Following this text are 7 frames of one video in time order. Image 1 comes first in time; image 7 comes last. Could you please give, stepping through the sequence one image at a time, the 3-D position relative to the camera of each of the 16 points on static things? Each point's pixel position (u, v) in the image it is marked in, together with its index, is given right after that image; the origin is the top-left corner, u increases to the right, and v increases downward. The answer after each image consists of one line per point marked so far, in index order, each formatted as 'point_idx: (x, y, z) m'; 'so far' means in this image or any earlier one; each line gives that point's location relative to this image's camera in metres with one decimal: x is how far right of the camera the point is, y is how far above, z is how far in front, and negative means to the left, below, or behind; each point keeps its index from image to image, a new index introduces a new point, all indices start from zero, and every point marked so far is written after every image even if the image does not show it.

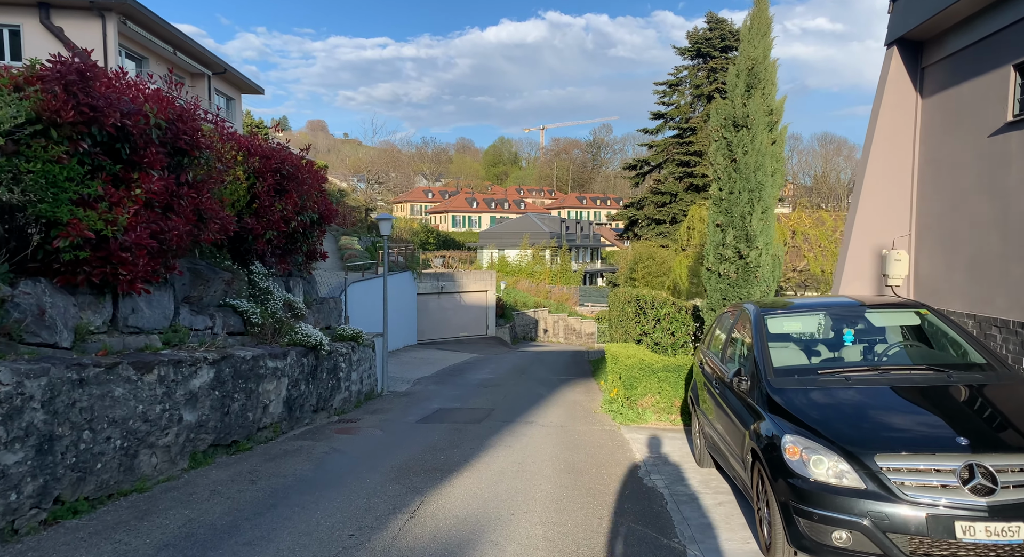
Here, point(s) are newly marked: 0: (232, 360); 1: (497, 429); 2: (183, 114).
0: (-2.9, -0.9, +8.0) m
1: (-0.2, -2.2, +10.9) m
2: (-3.2, +1.6, +7.5) m
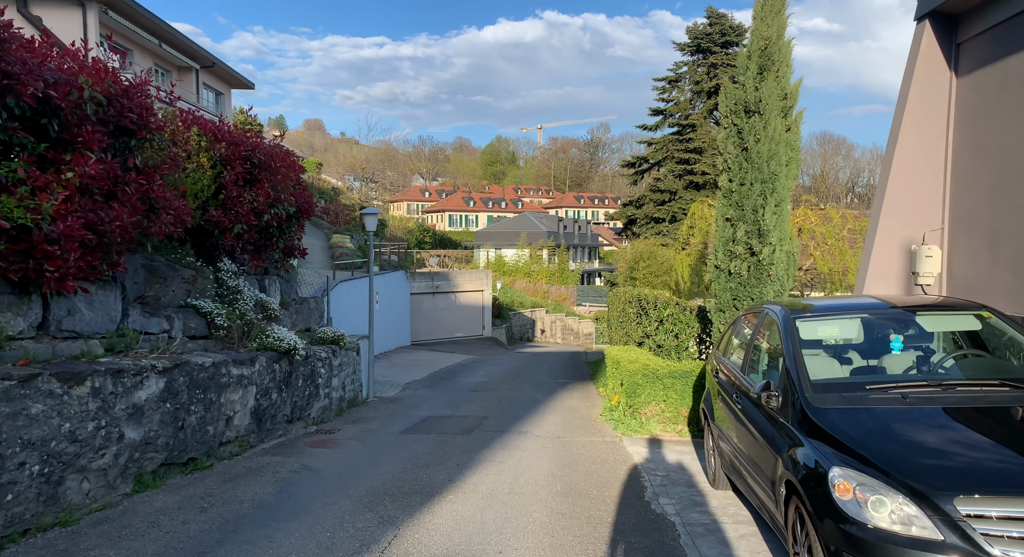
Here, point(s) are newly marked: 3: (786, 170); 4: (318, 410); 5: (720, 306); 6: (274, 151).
0: (-3.0, -0.8, +7.1) m
1: (-0.3, -2.2, +10.1) m
2: (-3.3, +1.6, +6.6) m
3: (+3.8, +1.5, +10.4) m
4: (-2.8, -1.9, +11.0) m
5: (+3.0, -0.4, +10.9) m
6: (-3.1, +1.7, +9.9) m
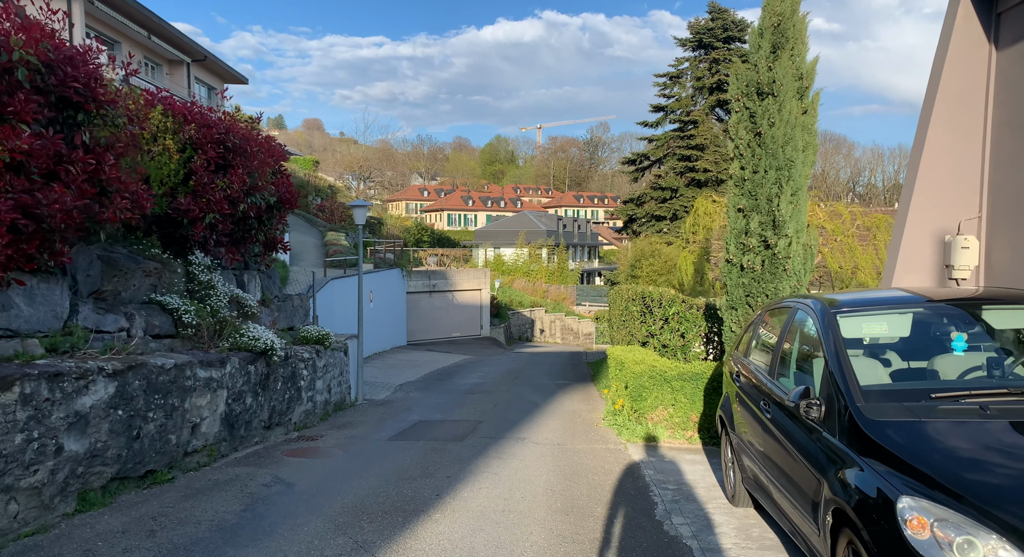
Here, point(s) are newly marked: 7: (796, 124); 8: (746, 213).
0: (-3.1, -0.8, +6.4) m
1: (-0.4, -2.1, +9.3) m
2: (-3.4, +1.7, +5.8) m
3: (+3.7, +1.6, +9.7) m
4: (-2.9, -1.8, +10.2) m
5: (+2.9, -0.3, +10.2) m
6: (-3.2, +1.7, +9.2) m
7: (+3.6, +2.0, +9.6) m
8: (+3.1, +0.9, +10.0) m
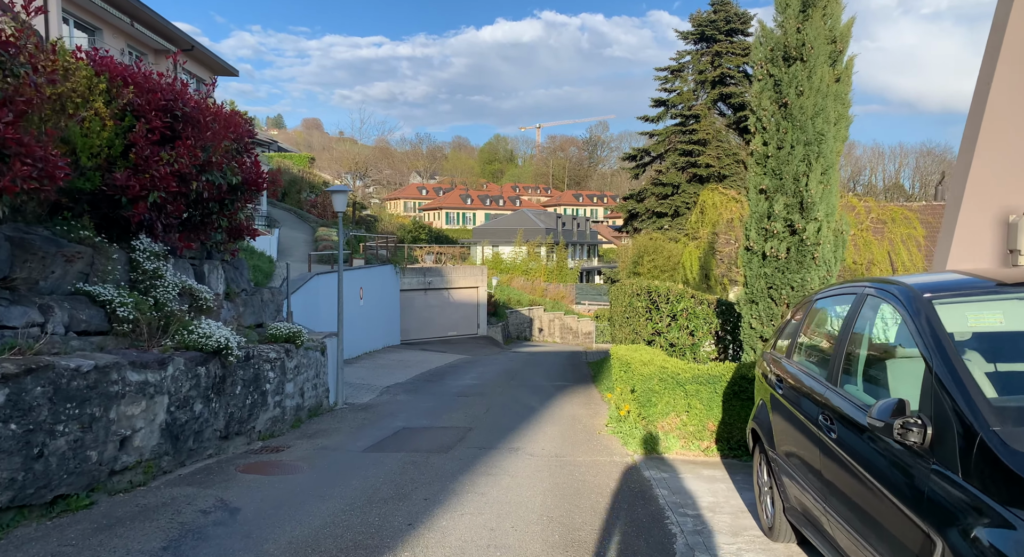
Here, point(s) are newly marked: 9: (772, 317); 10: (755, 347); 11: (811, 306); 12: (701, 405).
0: (-3.2, -0.7, +5.2) m
1: (-0.5, -2.0, +8.2) m
2: (-3.4, +1.8, +4.7) m
3: (+3.6, +1.7, +8.5) m
4: (-3.0, -1.7, +9.1) m
5: (+2.8, -0.2, +9.1) m
6: (-3.3, +1.8, +8.0) m
7: (+3.5, +2.1, +8.4) m
8: (+3.0, +1.0, +8.8) m
9: (+3.0, -0.4, +8.9) m
10: (+2.9, -0.8, +9.1) m
11: (+2.1, -0.2, +5.3) m
12: (+2.0, -1.4, +8.2) m
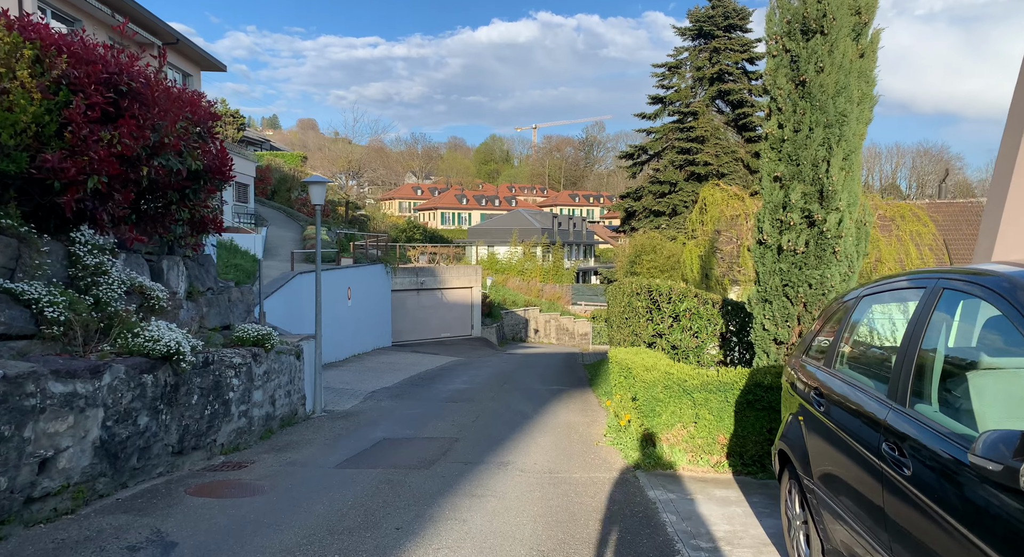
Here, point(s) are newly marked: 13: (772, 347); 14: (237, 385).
0: (-3.3, -0.6, +4.3) m
1: (-0.6, -1.9, +7.3) m
2: (-3.5, +1.9, +3.8) m
3: (+3.5, +1.7, +7.7) m
4: (-3.1, -1.7, +8.2) m
5: (+2.7, -0.1, +8.2) m
6: (-3.4, +1.9, +7.2) m
7: (+3.4, +2.1, +7.6) m
8: (+2.9, +1.0, +8.0) m
9: (+2.9, -0.4, +8.0) m
10: (+2.8, -0.8, +8.2) m
11: (+2.0, -0.2, +4.5) m
12: (+1.9, -1.3, +7.4) m
13: (+2.8, -0.7, +8.2) m
14: (-3.0, -1.2, +8.4) m
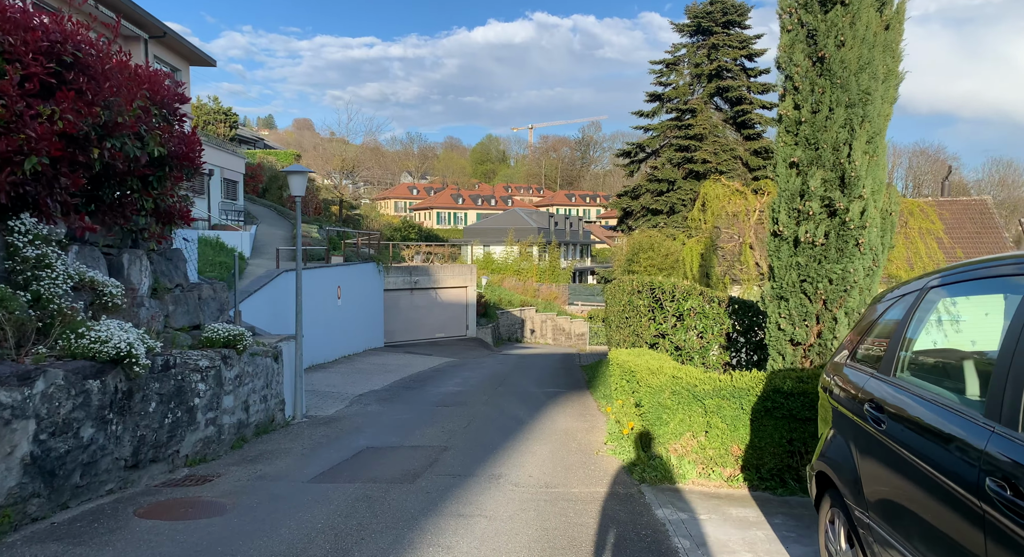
0: (-3.3, -0.6, +3.6) m
1: (-0.7, -1.9, +6.6) m
2: (-3.6, +1.9, +3.1) m
3: (+3.4, +1.8, +7.0) m
4: (-3.2, -1.7, +7.5) m
5: (+2.6, -0.1, +7.5) m
6: (-3.4, +1.9, +6.4) m
7: (+3.3, +2.2, +6.9) m
8: (+2.8, +1.1, +7.3) m
9: (+2.8, -0.4, +7.3) m
10: (+2.7, -0.7, +7.5) m
11: (+1.9, -0.1, +3.8) m
12: (+1.9, -1.3, +6.7) m
13: (+2.7, -0.7, +7.5) m
14: (-3.1, -1.1, +7.7) m
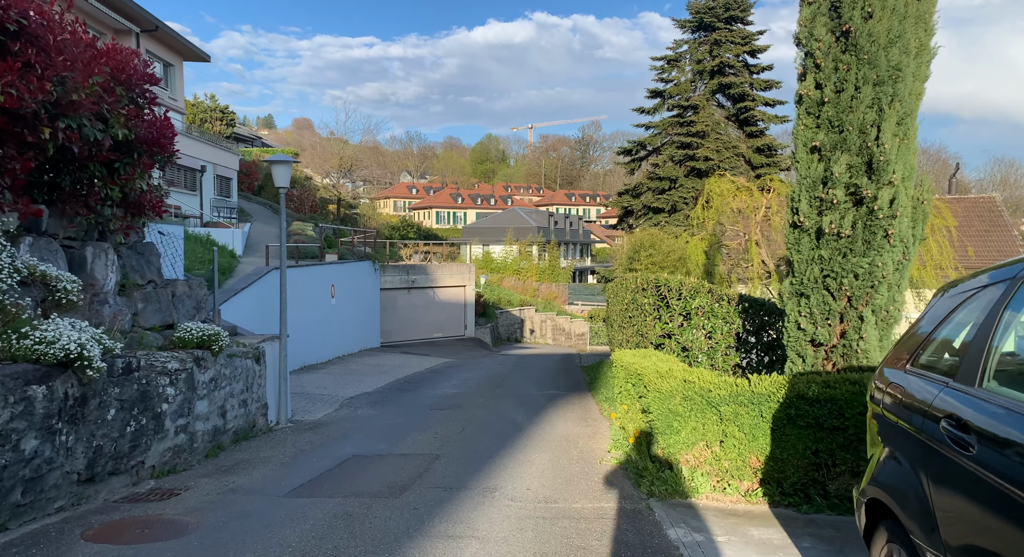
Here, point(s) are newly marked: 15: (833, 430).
0: (-3.4, -0.5, +3.0) m
1: (-0.7, -1.8, +6.0) m
2: (-3.6, +2.0, +2.5) m
3: (+3.4, +1.8, +6.4) m
4: (-3.2, -1.6, +6.8) m
5: (+2.6, 0.0, +6.9) m
6: (-3.5, +2.0, +5.8) m
7: (+3.3, +2.2, +6.3) m
8: (+2.8, +1.1, +6.7) m
9: (+2.8, -0.3, +6.7) m
10: (+2.7, -0.7, +6.9) m
11: (+1.9, -0.1, +3.1) m
12: (+1.8, -1.2, +6.0) m
13: (+2.7, -0.6, +6.9) m
14: (-3.2, -1.1, +7.0) m
15: (+2.4, -1.1, +5.6) m
